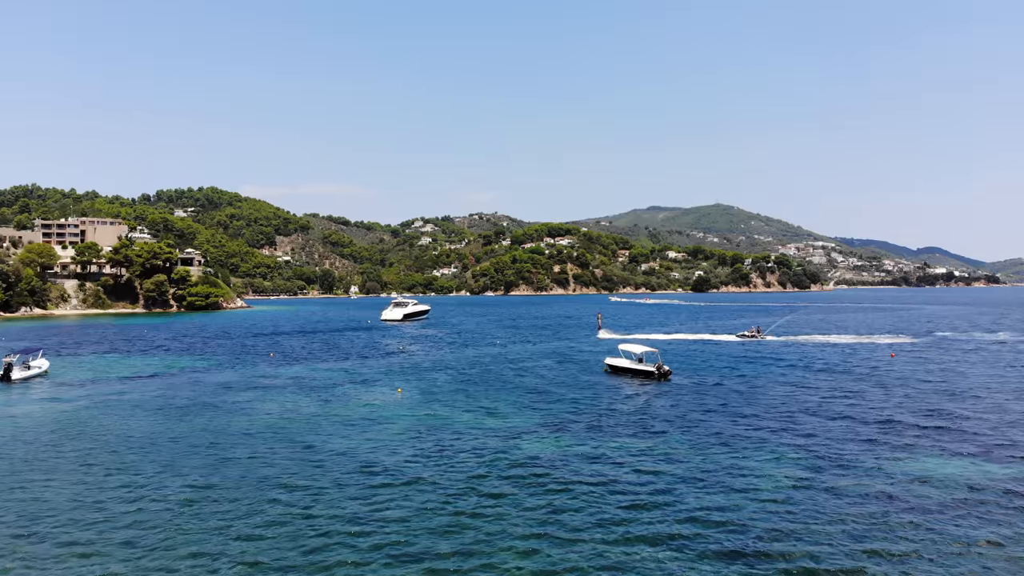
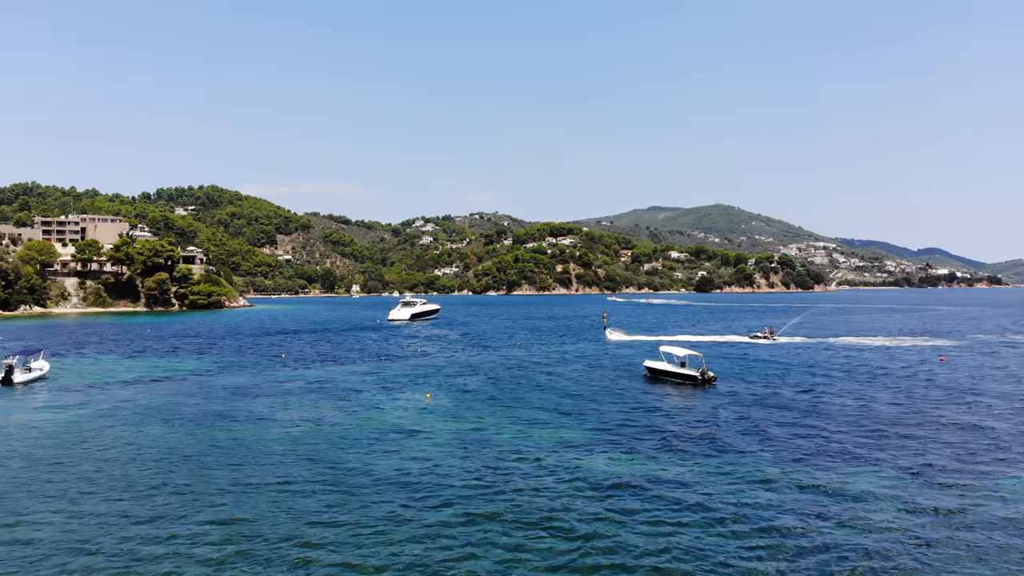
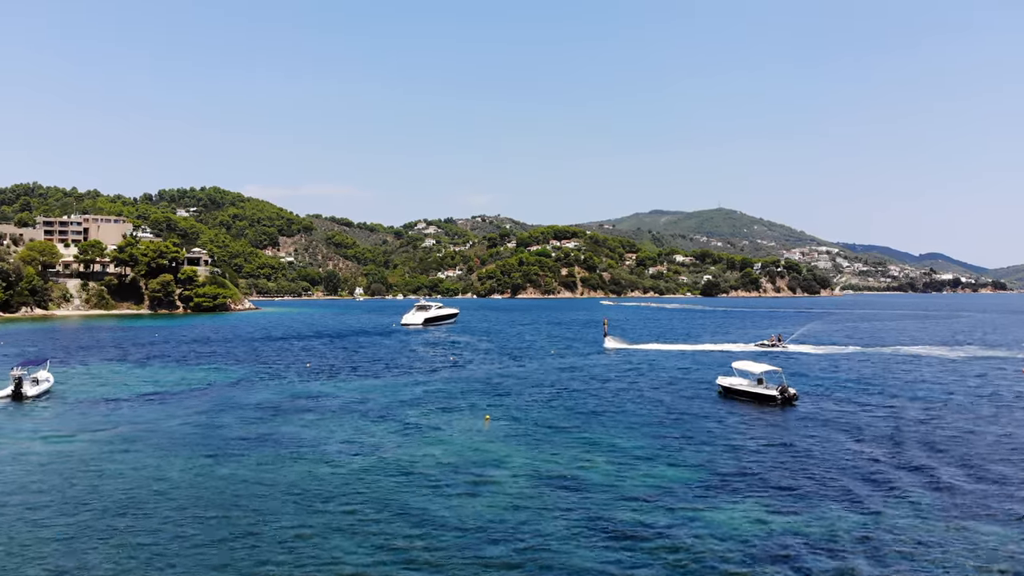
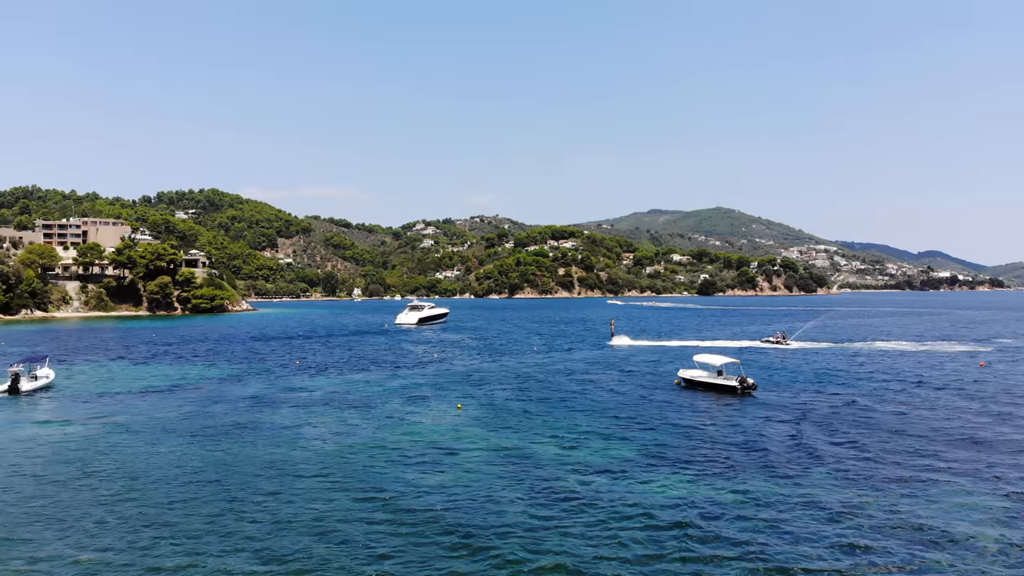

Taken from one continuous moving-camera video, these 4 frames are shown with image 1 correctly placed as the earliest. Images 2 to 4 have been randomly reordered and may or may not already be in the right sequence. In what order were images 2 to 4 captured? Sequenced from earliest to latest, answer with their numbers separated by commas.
2, 4, 3
